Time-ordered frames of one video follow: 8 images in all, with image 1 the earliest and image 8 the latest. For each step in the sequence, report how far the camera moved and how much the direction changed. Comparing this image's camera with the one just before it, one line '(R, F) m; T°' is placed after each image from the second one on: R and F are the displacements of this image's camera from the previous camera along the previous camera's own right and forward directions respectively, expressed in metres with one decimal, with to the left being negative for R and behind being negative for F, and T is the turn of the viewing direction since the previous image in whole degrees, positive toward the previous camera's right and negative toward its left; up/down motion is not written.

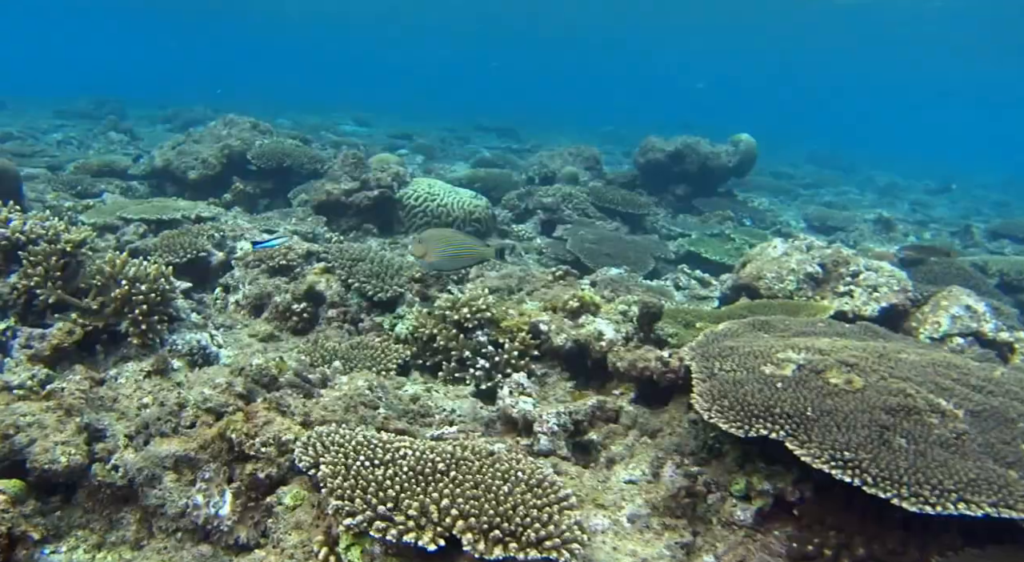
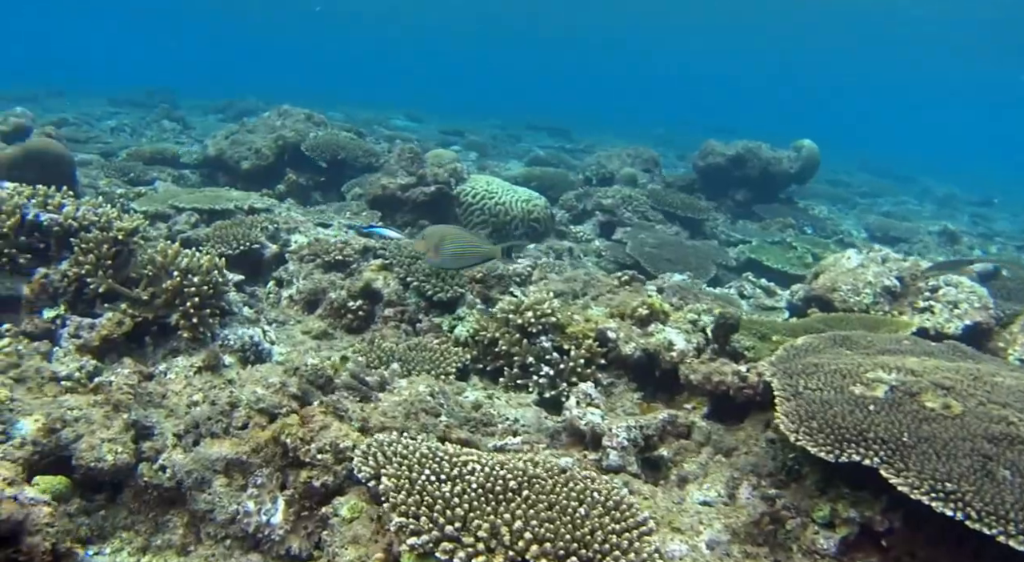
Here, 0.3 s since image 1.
(-0.5, +0.5) m; -3°
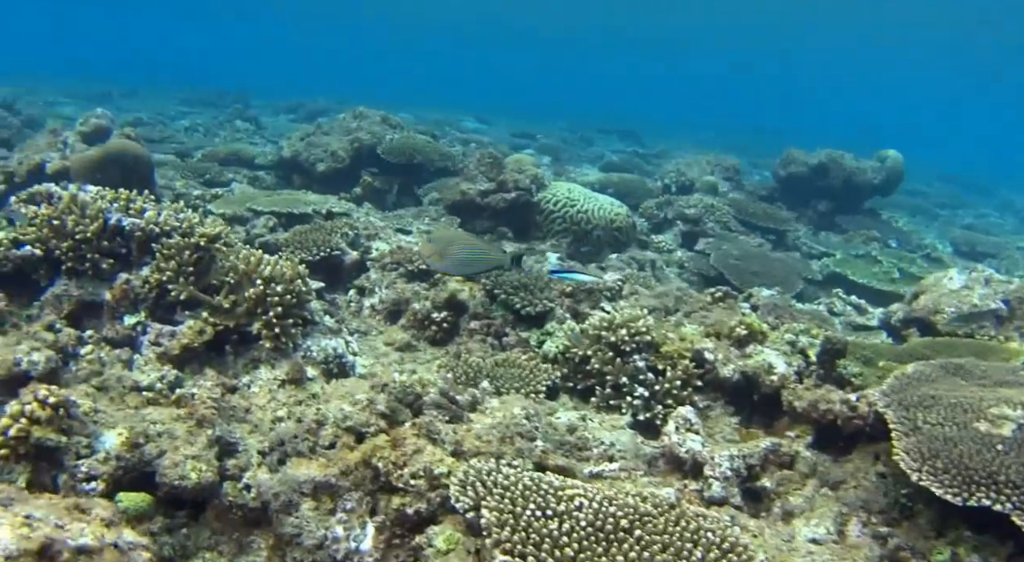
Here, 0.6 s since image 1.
(-0.6, +0.5) m; -3°
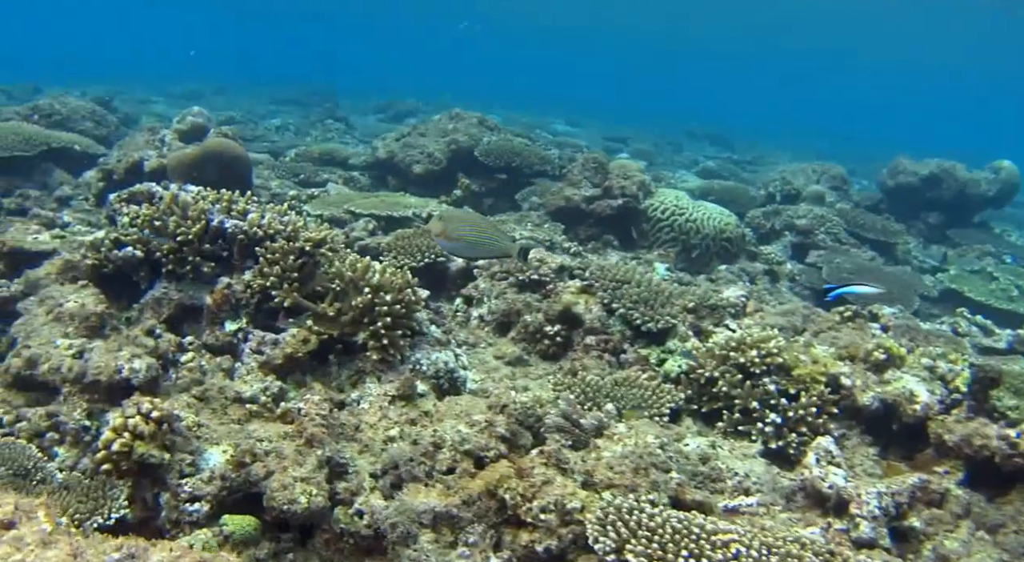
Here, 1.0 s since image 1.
(-0.8, +0.6) m; -4°
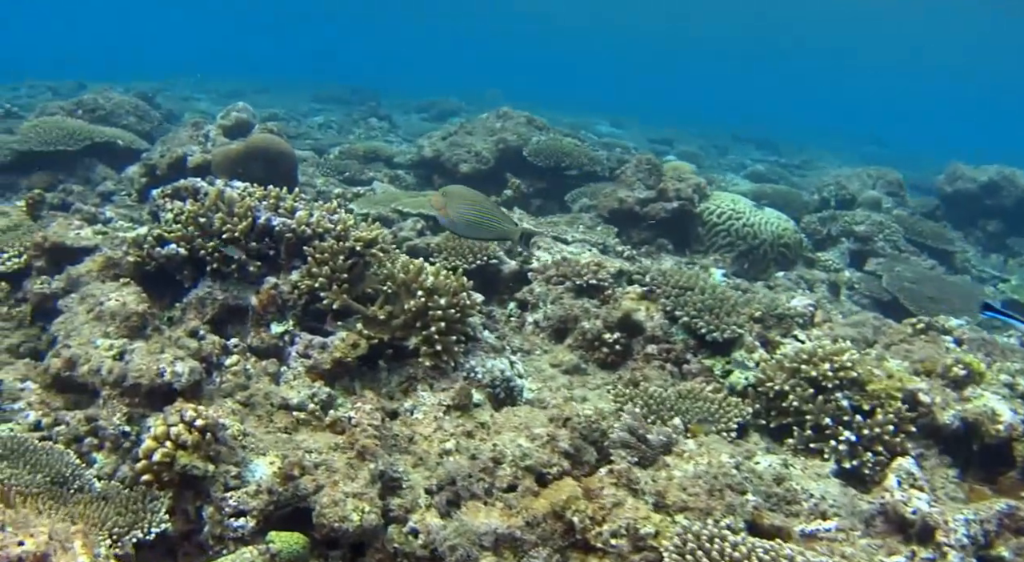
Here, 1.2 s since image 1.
(-0.4, +0.3) m; -2°
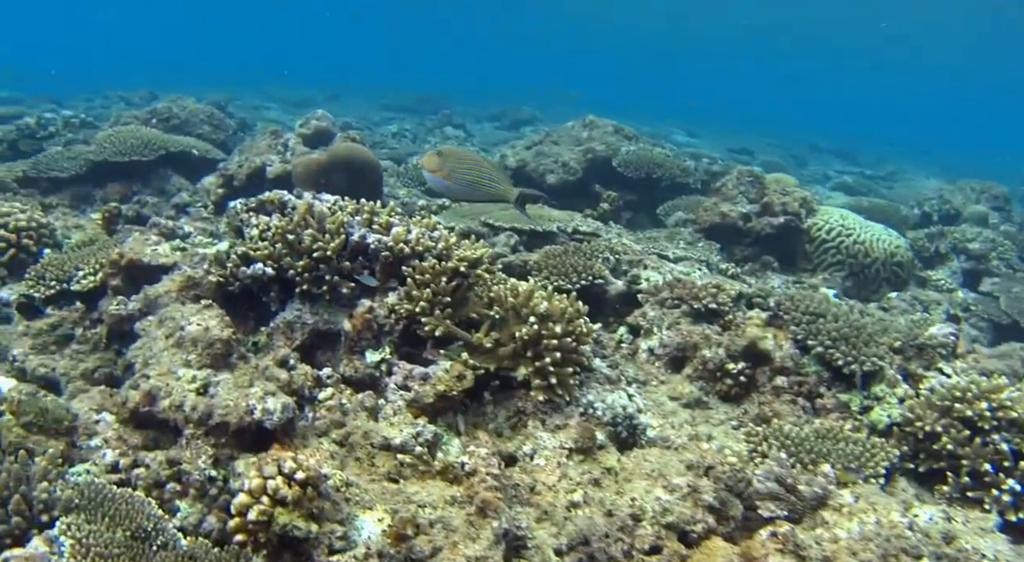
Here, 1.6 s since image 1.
(-0.7, +0.6) m; -2°
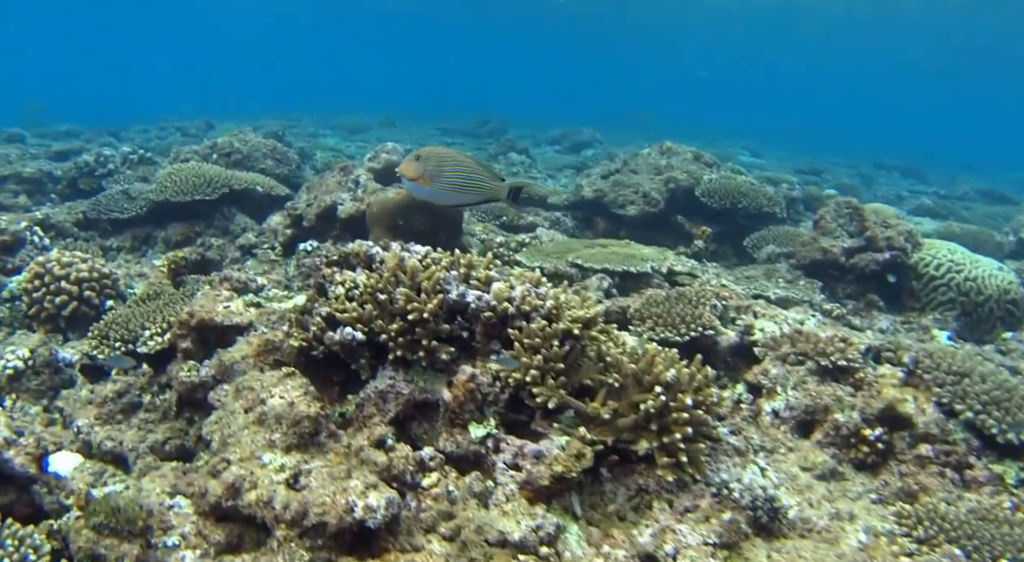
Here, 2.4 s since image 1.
(-0.7, +0.6) m; -1°
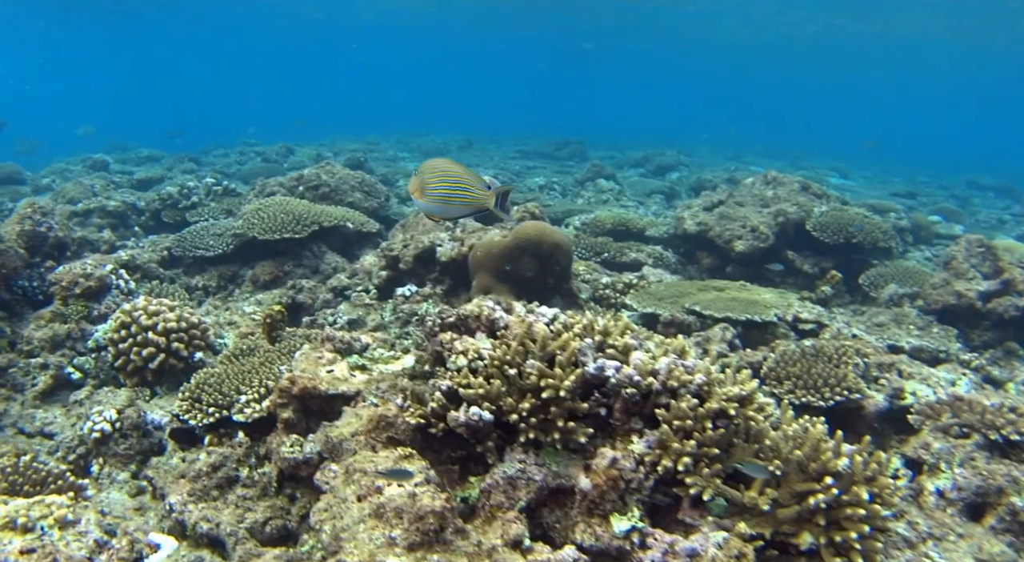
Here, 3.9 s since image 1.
(-0.7, +0.5) m; -2°
